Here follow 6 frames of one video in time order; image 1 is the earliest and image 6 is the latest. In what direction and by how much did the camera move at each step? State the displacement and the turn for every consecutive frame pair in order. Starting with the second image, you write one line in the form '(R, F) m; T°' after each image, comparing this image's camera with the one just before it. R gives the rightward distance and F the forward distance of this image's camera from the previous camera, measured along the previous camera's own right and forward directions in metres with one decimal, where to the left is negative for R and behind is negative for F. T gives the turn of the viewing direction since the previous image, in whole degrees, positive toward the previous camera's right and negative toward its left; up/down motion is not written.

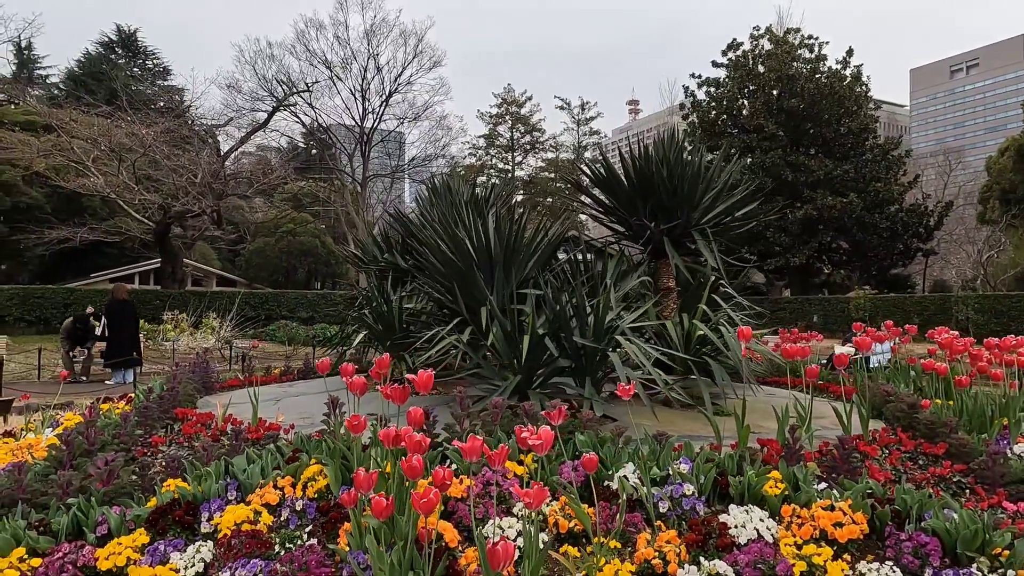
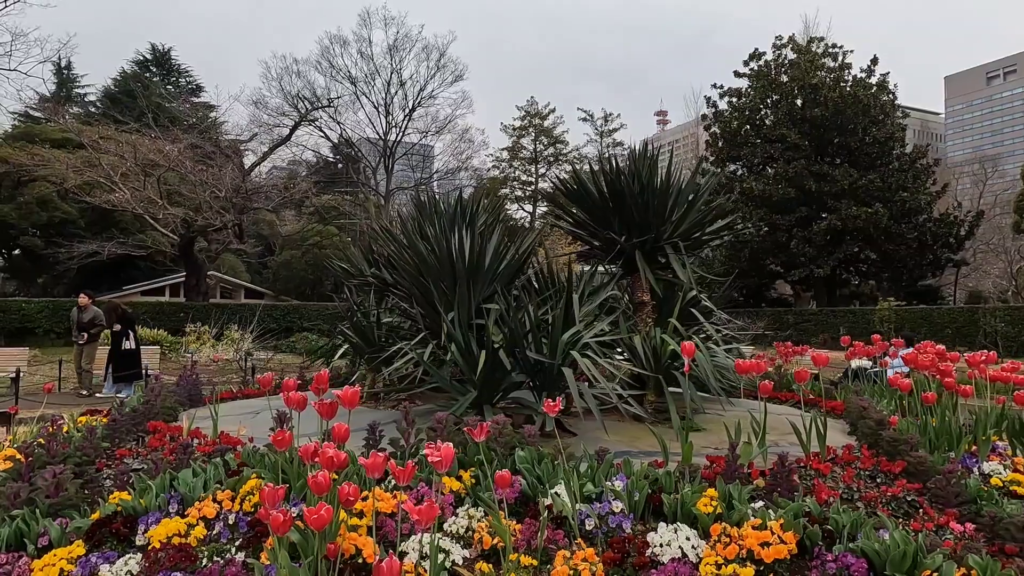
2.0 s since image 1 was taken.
(+0.4, 0.0) m; -2°
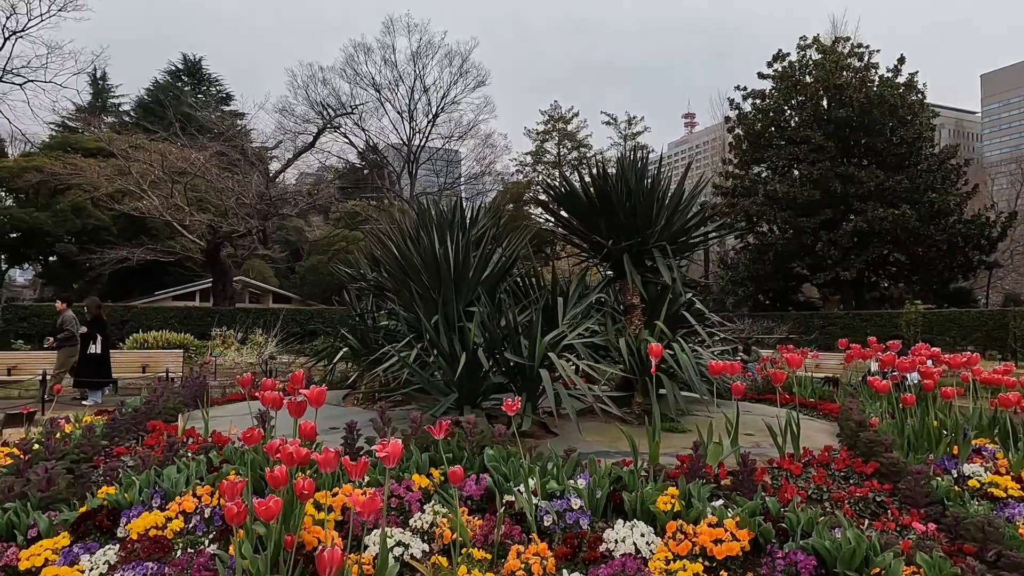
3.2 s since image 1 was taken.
(+0.3, -0.1) m; -2°
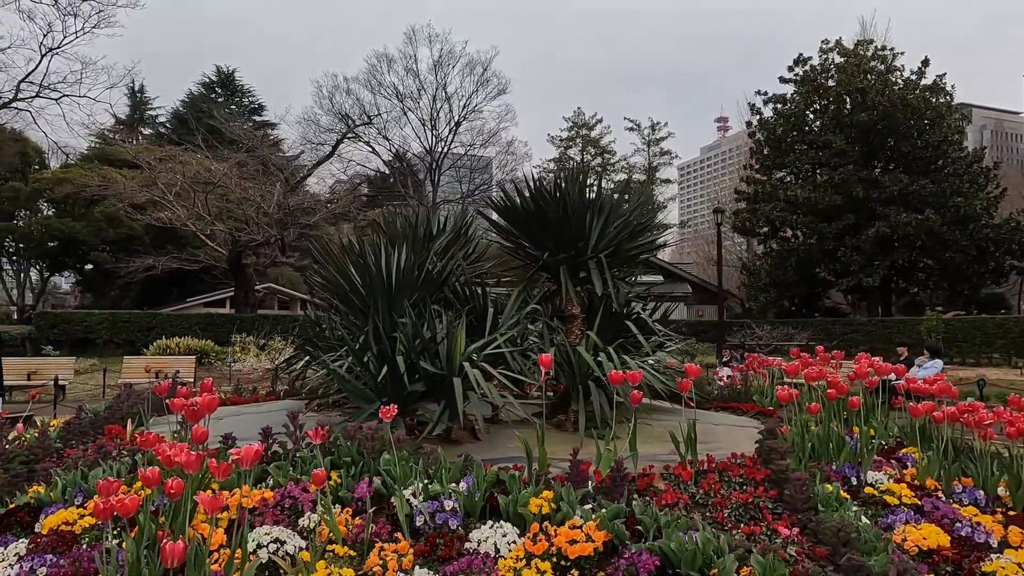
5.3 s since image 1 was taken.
(+0.7, -0.2) m; -2°
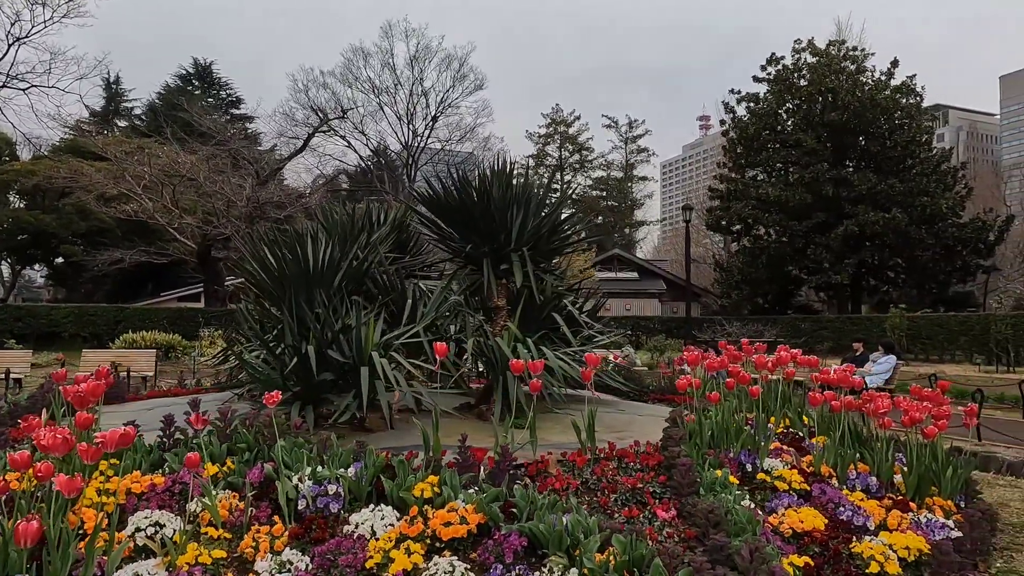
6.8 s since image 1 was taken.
(+0.5, -0.1) m; +2°
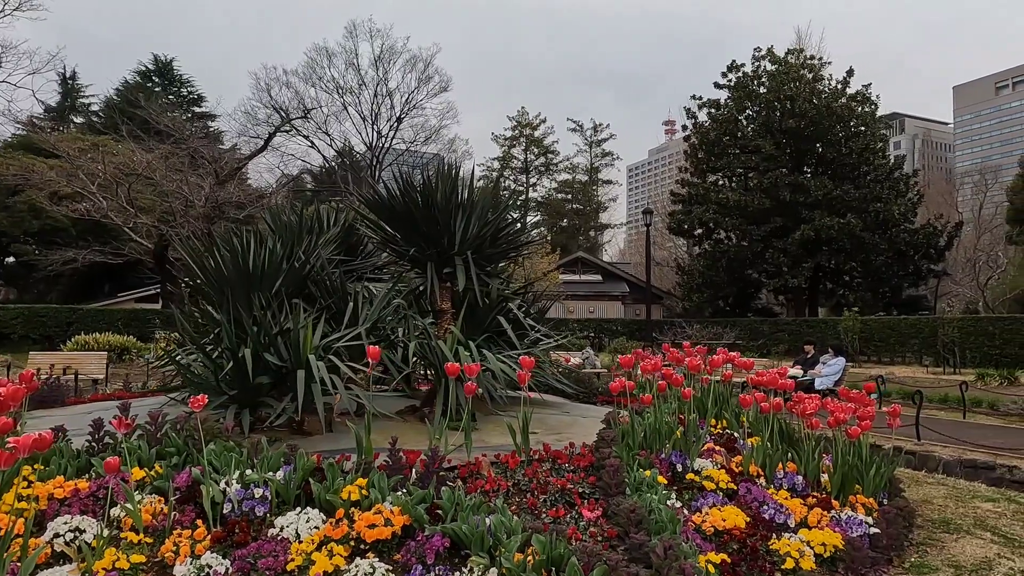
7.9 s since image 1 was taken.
(+0.2, -0.1) m; +3°
